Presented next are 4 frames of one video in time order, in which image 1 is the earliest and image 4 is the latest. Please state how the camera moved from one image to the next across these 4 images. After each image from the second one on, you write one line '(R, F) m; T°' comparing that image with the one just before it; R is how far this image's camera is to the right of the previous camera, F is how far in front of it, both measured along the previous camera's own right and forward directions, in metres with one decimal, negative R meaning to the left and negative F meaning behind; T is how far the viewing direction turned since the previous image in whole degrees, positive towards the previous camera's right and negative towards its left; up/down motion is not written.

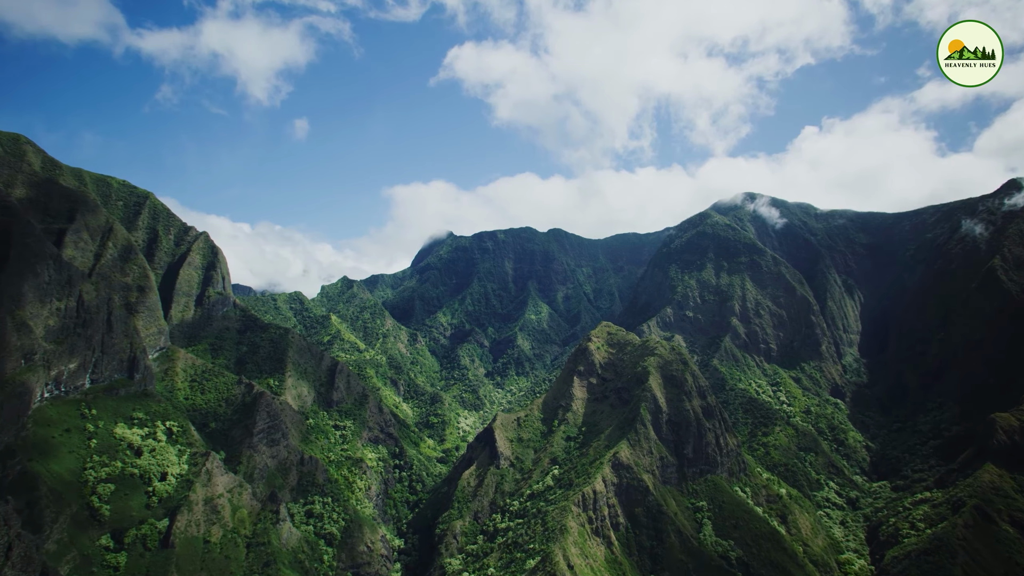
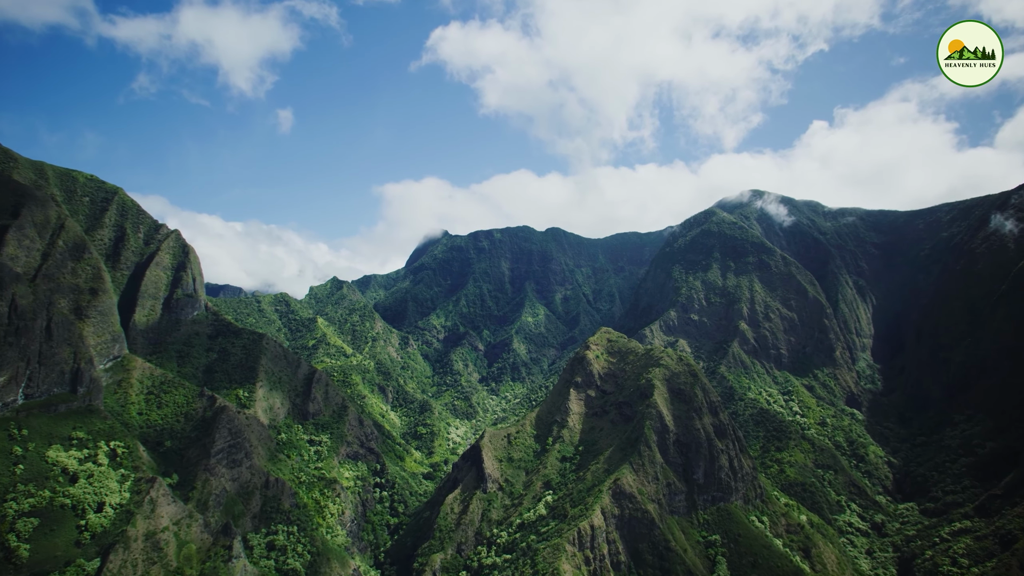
(+2.2, +12.0) m; 0°
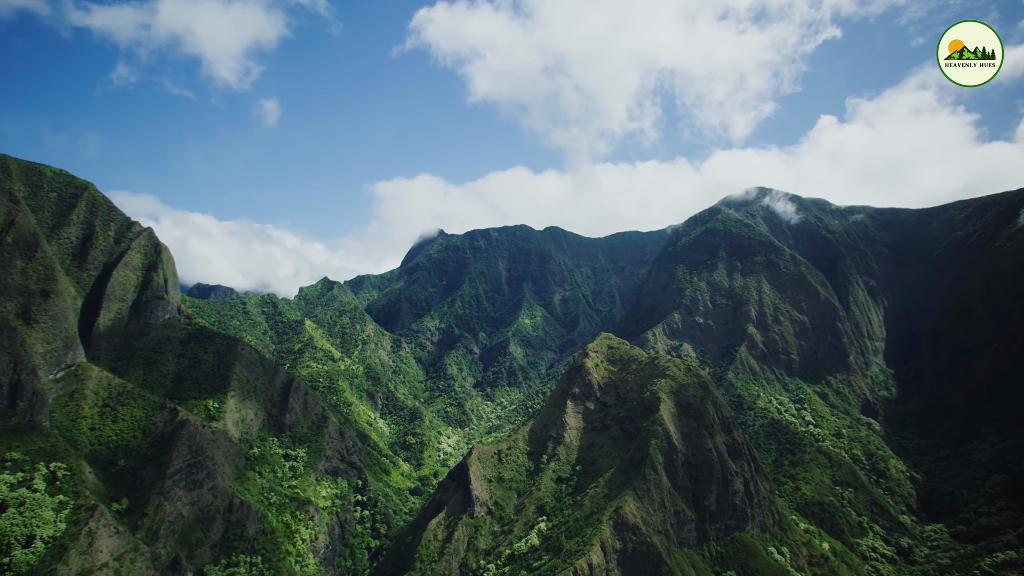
(+1.8, +10.3) m; 0°
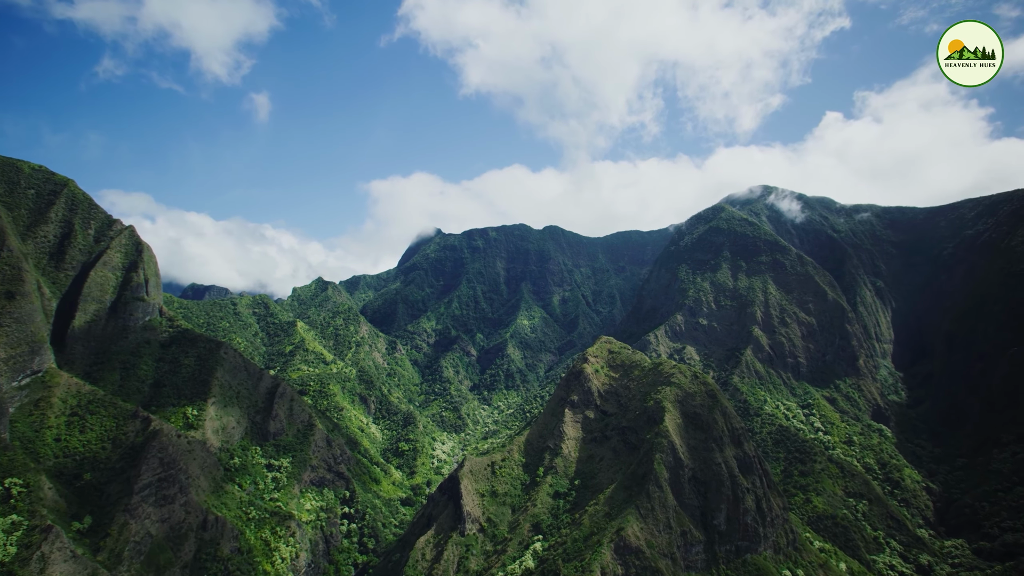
(+1.0, +6.4) m; 0°
